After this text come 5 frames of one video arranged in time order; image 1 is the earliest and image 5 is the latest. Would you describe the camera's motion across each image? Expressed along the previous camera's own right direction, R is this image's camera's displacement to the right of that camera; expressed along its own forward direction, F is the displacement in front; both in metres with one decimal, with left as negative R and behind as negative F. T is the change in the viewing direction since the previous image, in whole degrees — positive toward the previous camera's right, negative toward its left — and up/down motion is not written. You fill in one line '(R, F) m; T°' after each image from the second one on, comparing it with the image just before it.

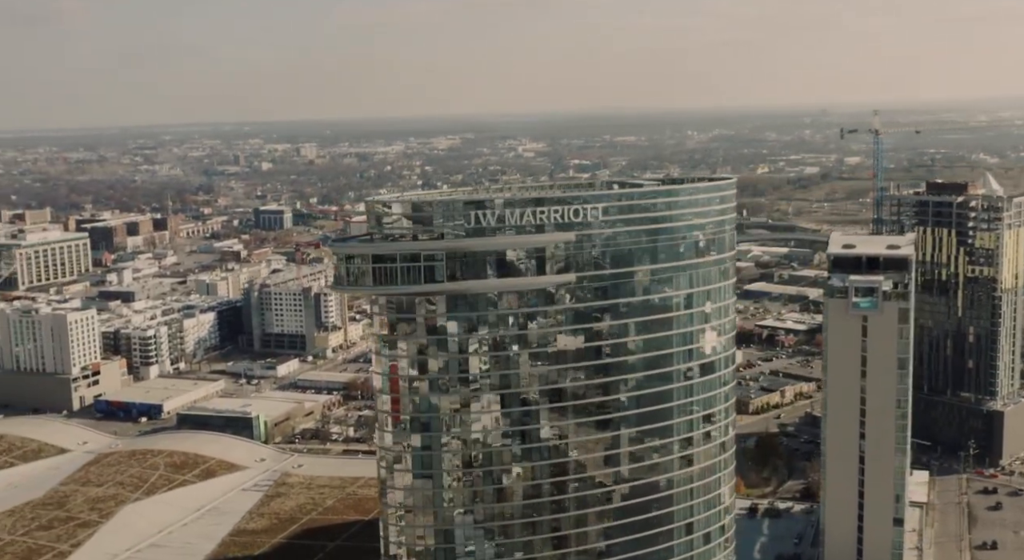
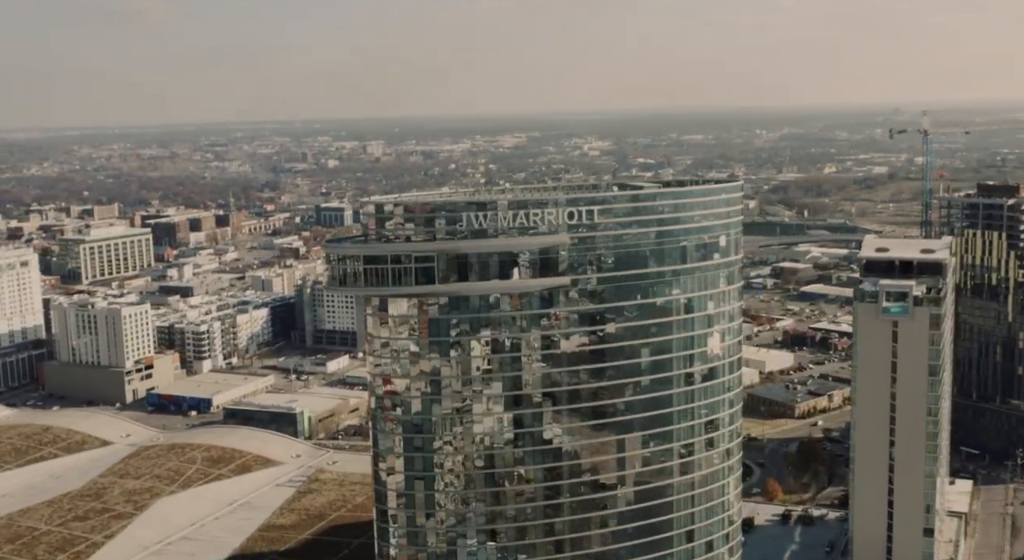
(+1.2, +0.2) m; -3°
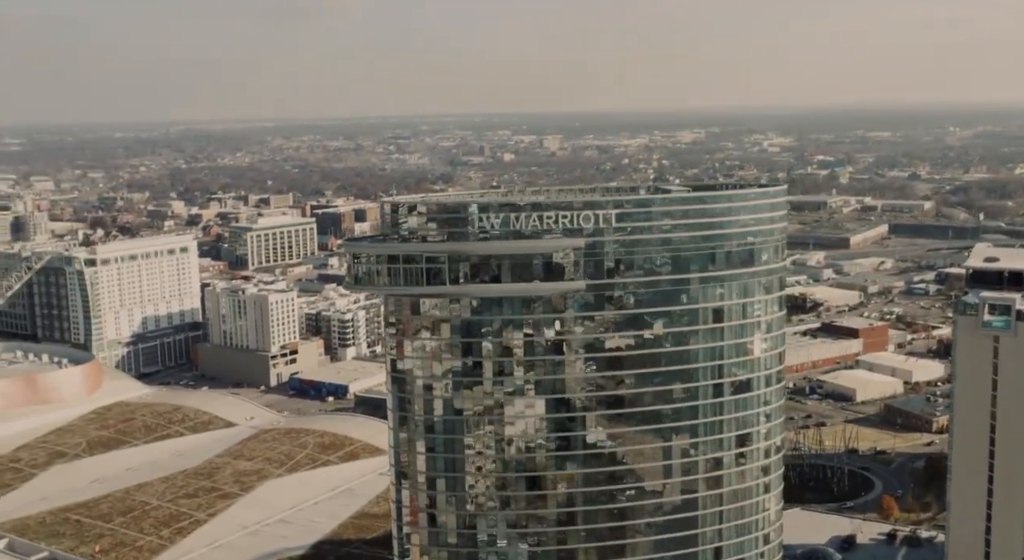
(+2.5, +0.4) m; -9°
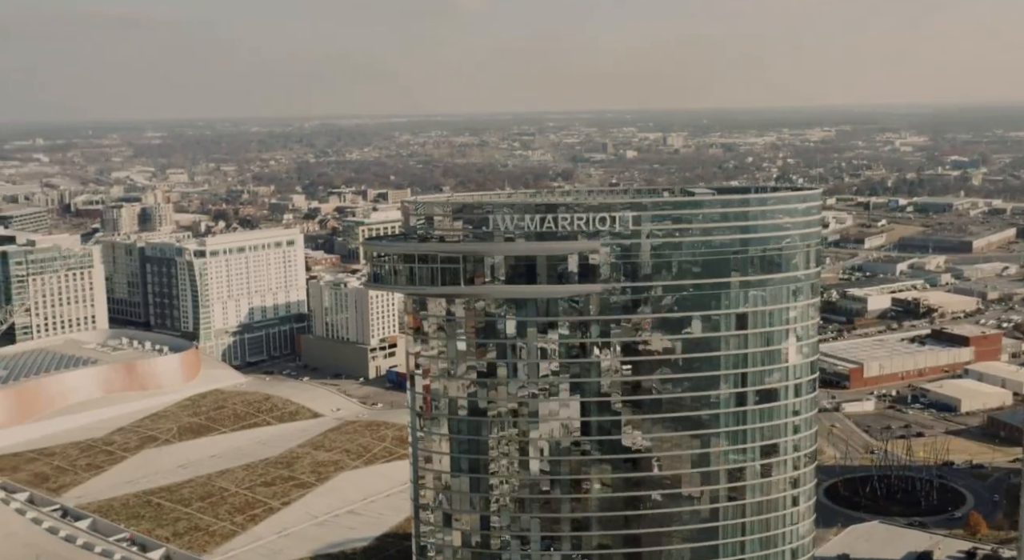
(+1.7, +0.2) m; -6°
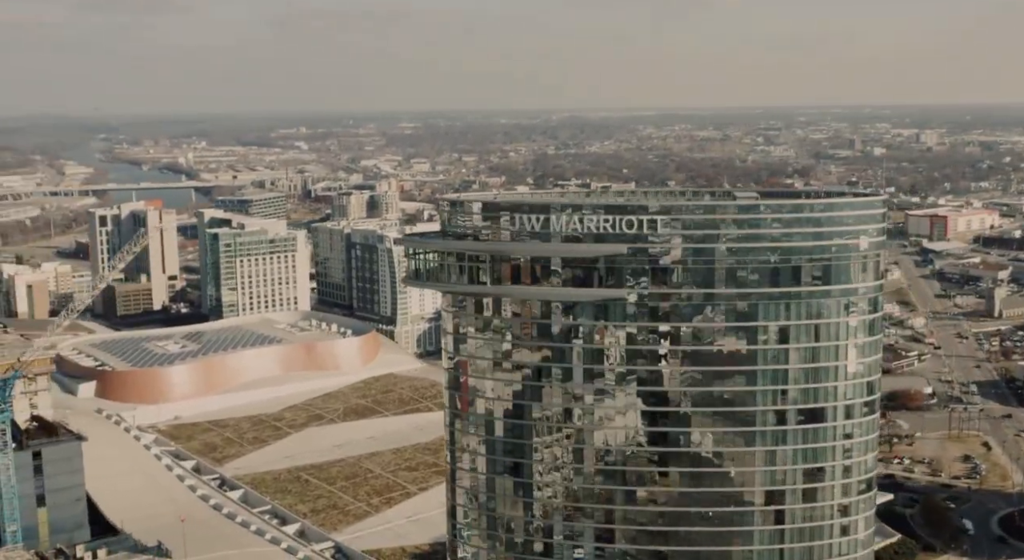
(+3.3, +0.6) m; -12°
